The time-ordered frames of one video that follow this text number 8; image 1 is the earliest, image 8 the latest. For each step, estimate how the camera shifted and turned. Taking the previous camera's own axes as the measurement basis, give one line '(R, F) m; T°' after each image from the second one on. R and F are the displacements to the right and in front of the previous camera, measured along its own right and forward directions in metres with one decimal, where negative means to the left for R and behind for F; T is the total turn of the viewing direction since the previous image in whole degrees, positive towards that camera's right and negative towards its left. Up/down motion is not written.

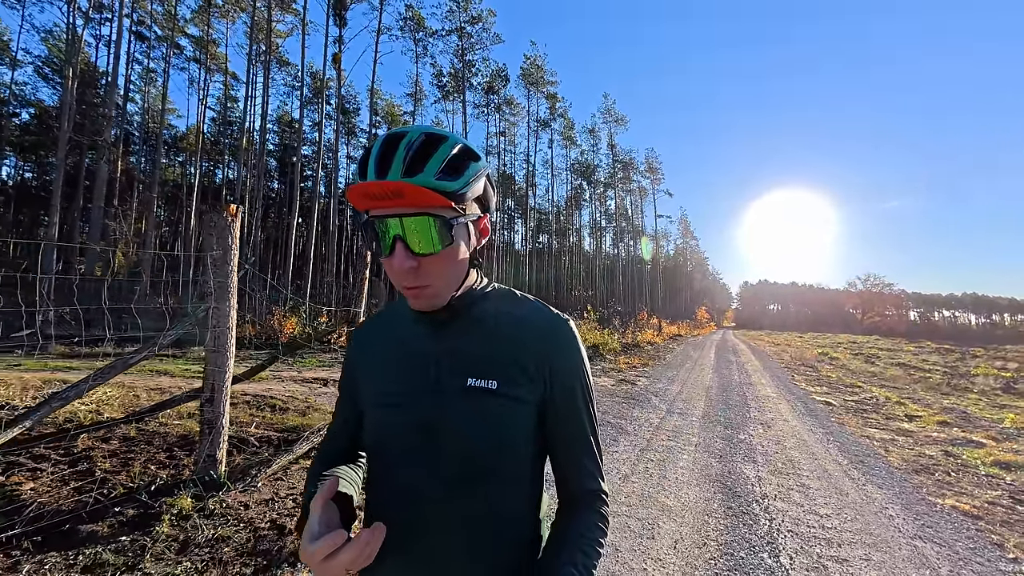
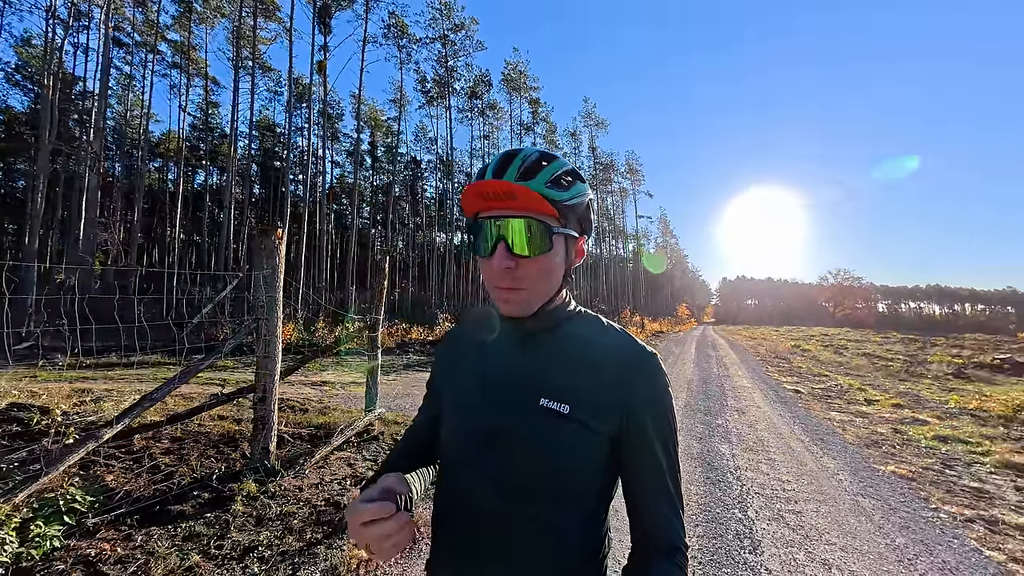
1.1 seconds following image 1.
(-0.3, -0.7) m; +2°
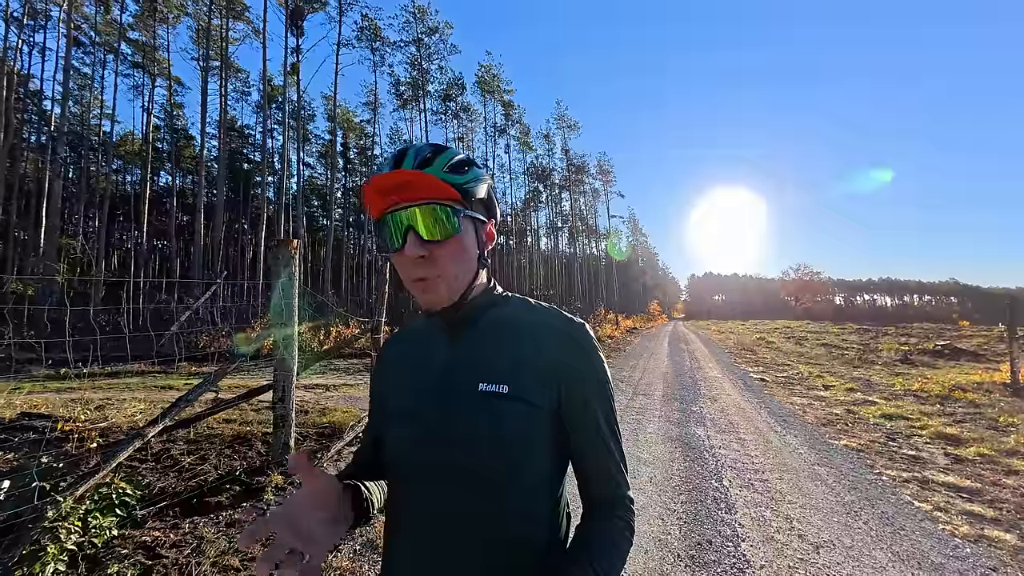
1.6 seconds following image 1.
(-0.3, -0.5) m; +3°
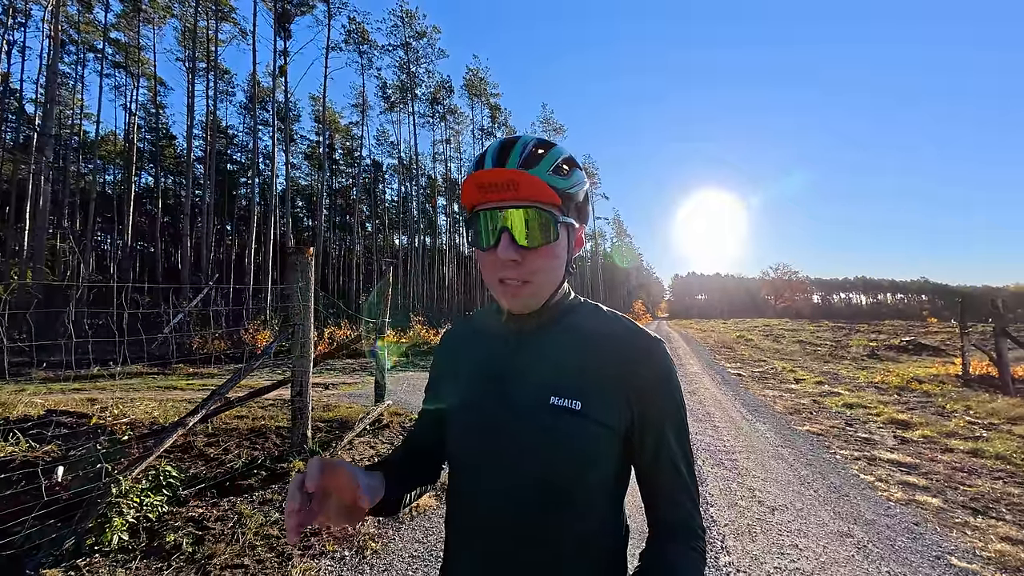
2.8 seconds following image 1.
(-0.1, -0.5) m; +2°
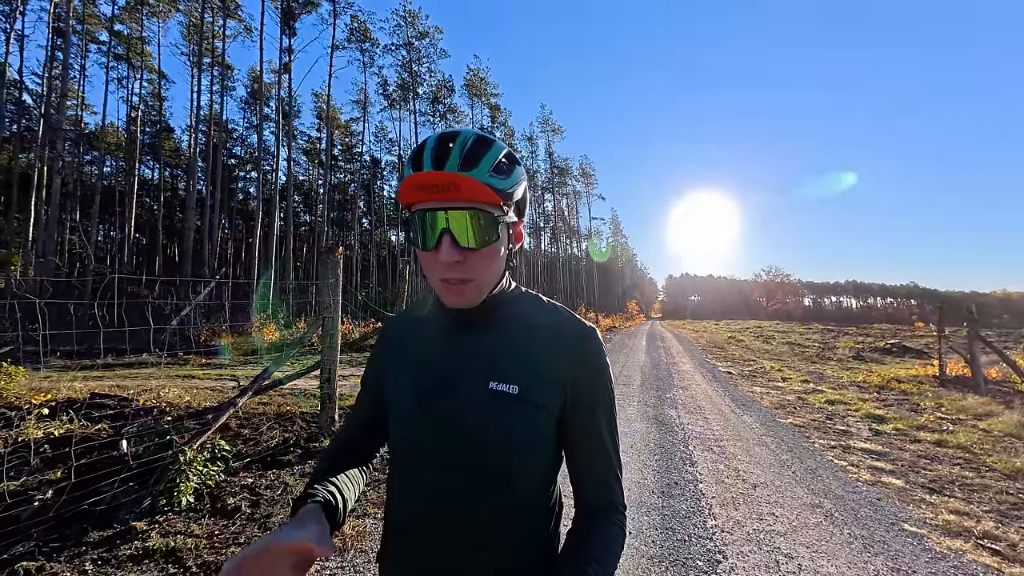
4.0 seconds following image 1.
(-0.2, -0.5) m; +1°
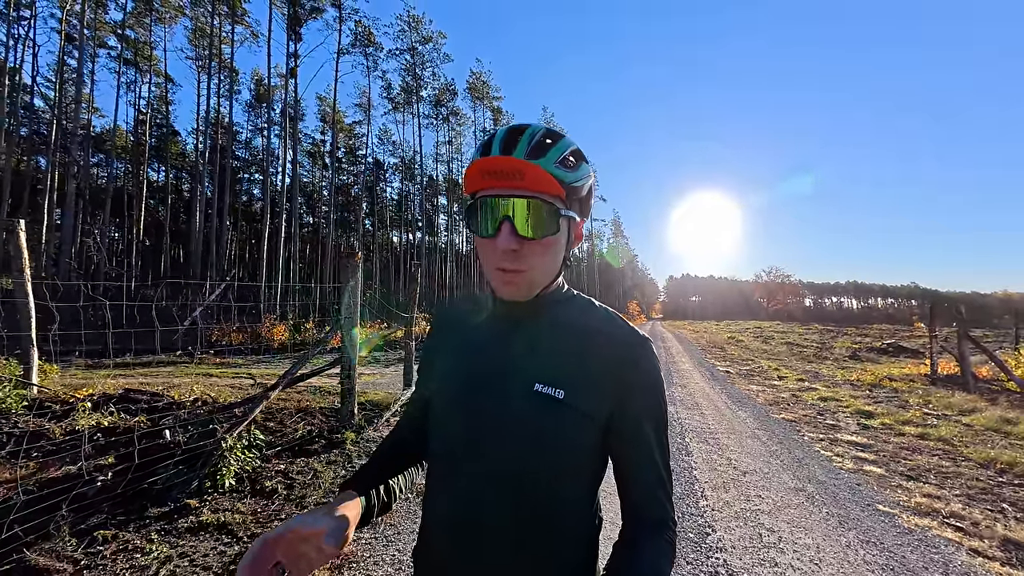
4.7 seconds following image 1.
(-0.1, -0.4) m; 0°
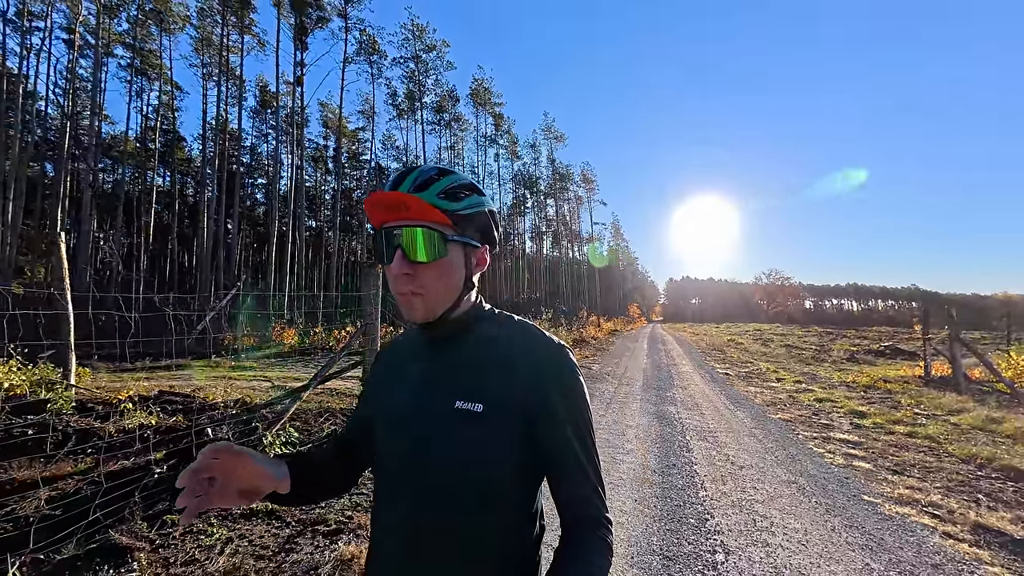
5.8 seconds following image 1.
(-0.1, -0.4) m; 0°
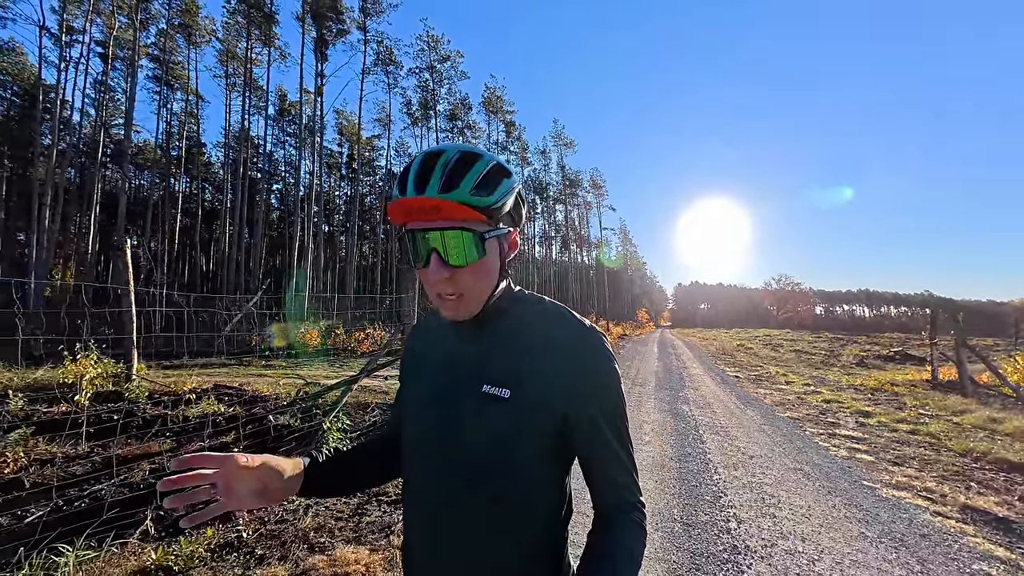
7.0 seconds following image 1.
(-0.3, -0.5) m; -1°
